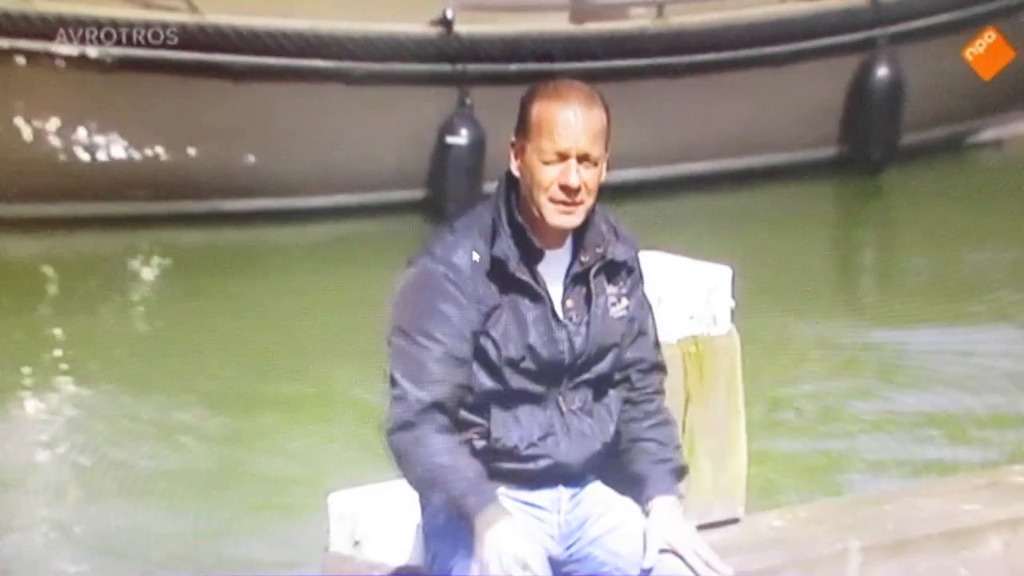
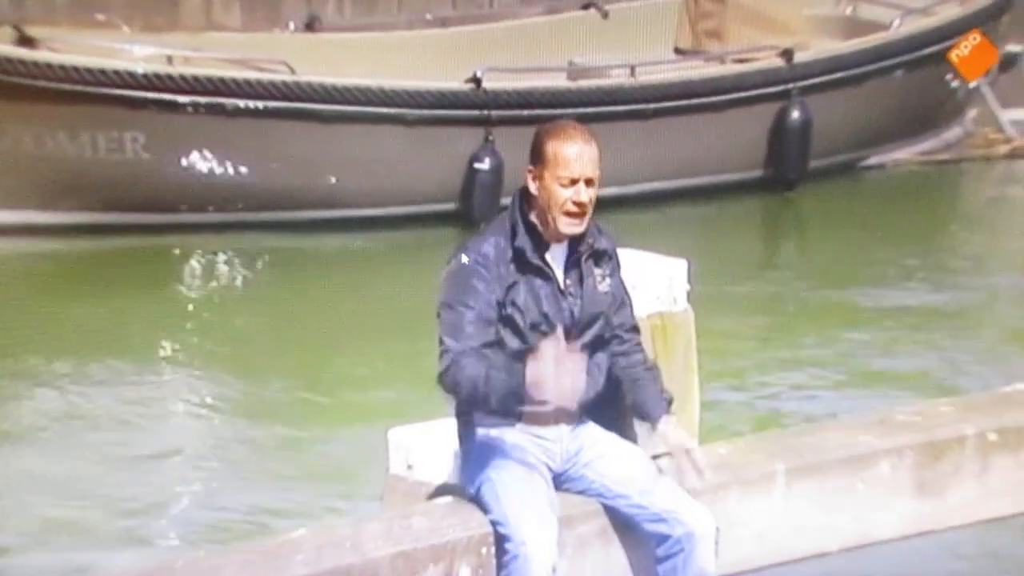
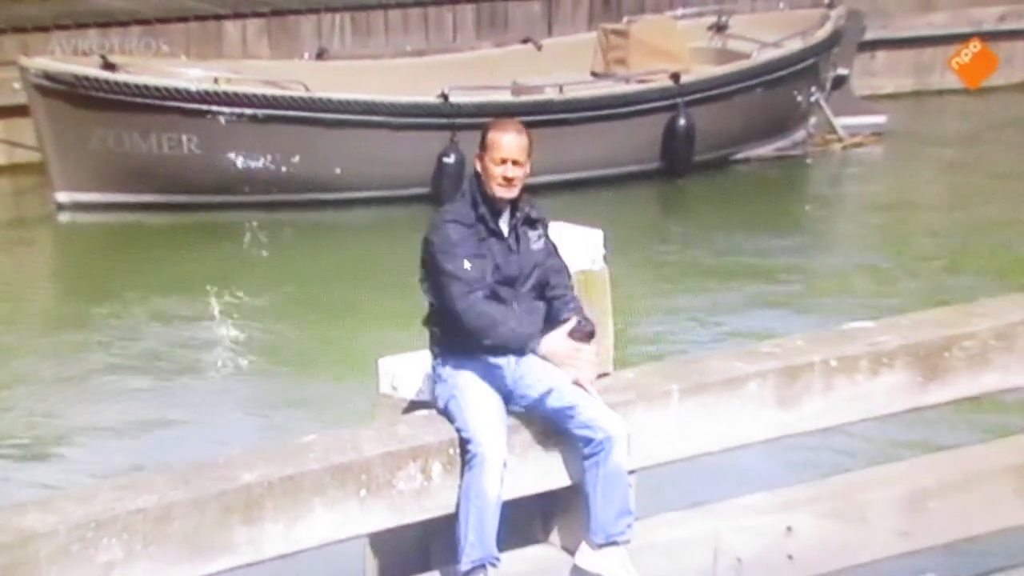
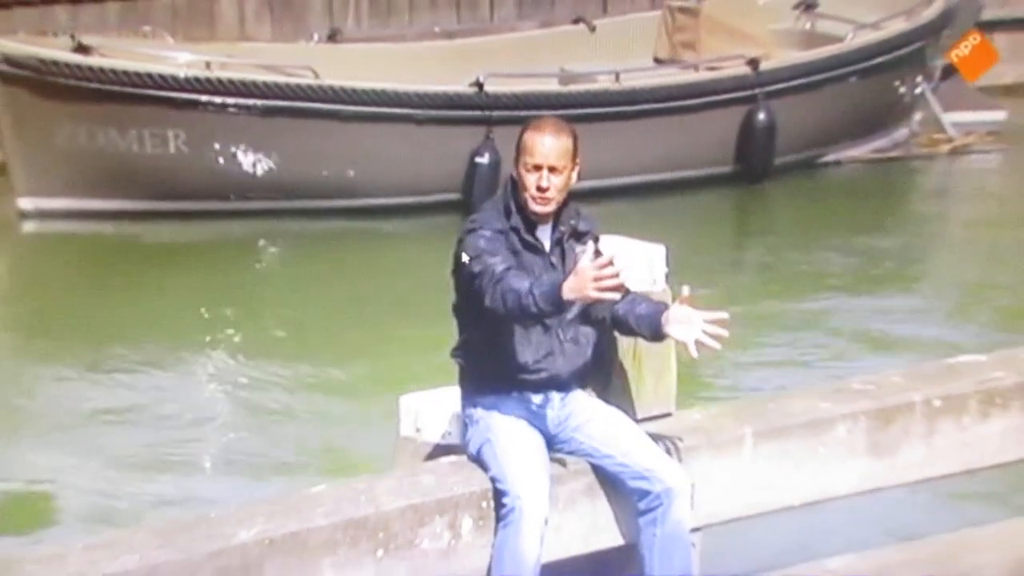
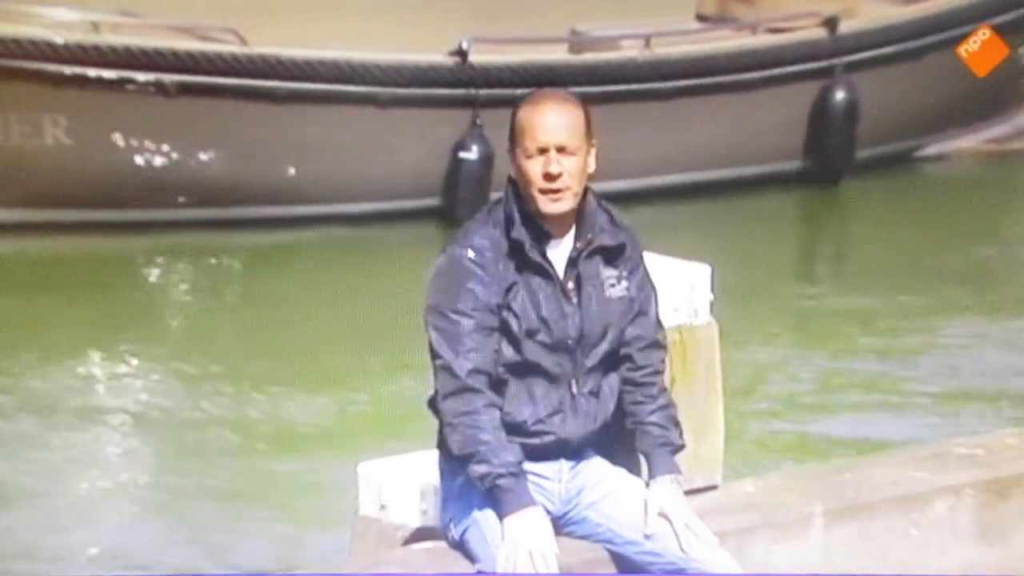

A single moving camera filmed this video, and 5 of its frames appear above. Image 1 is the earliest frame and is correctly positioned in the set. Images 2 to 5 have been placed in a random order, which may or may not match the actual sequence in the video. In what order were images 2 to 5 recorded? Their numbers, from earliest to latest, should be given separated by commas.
5, 2, 4, 3
